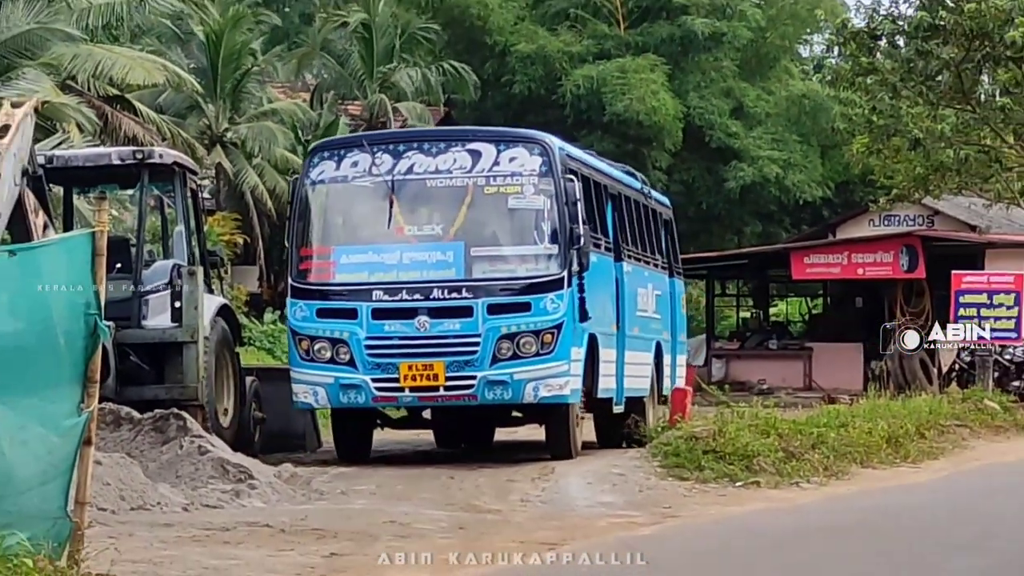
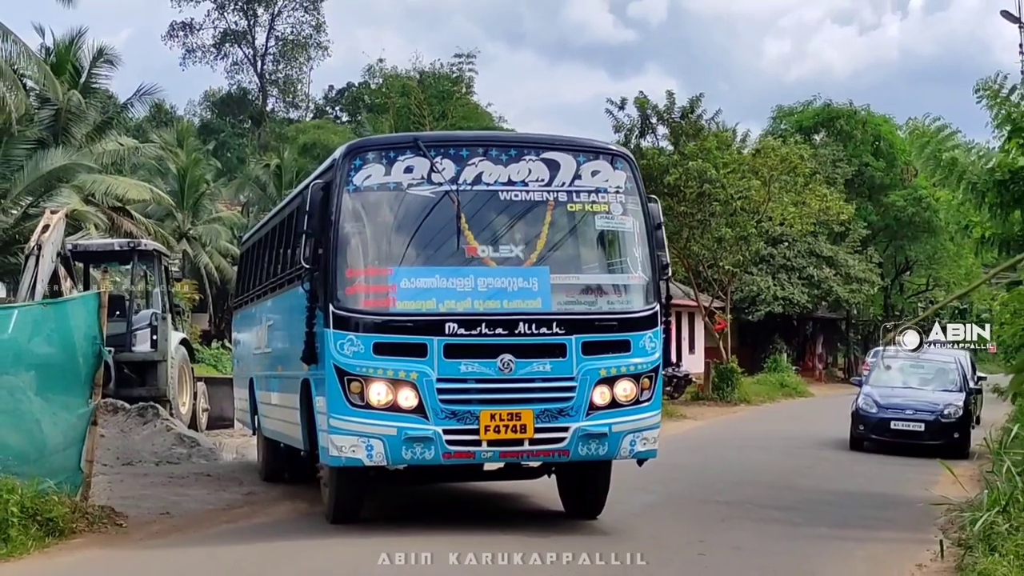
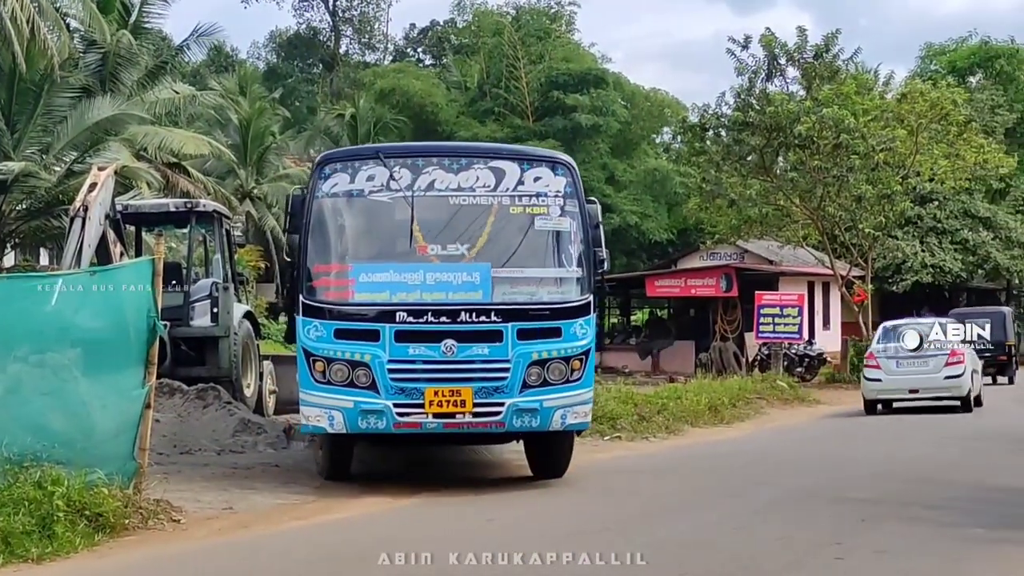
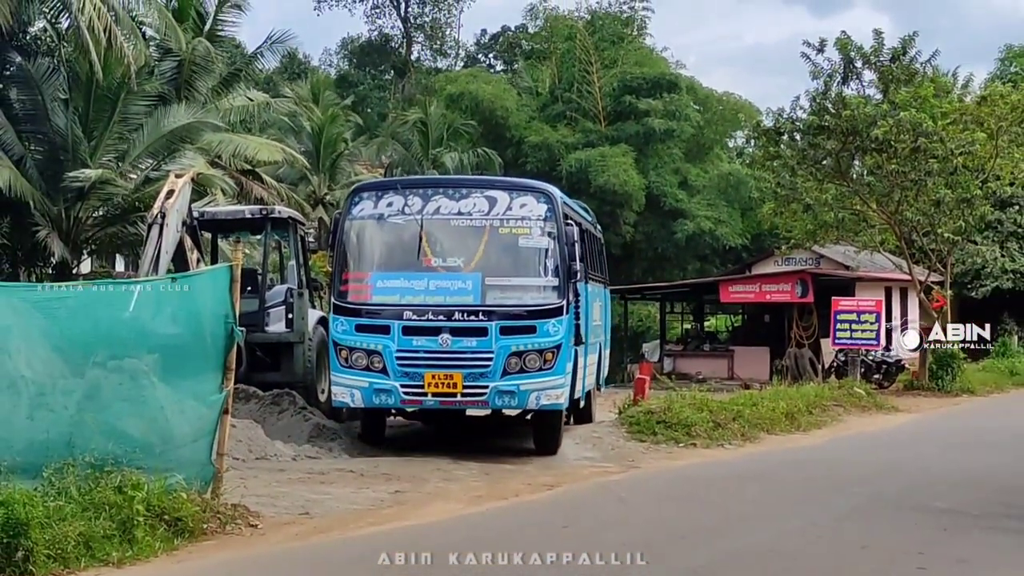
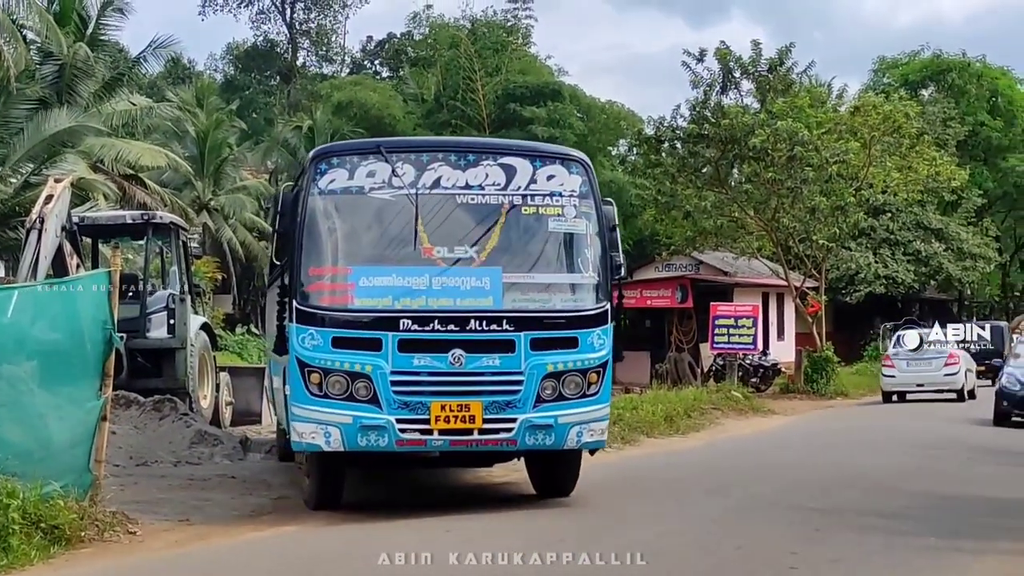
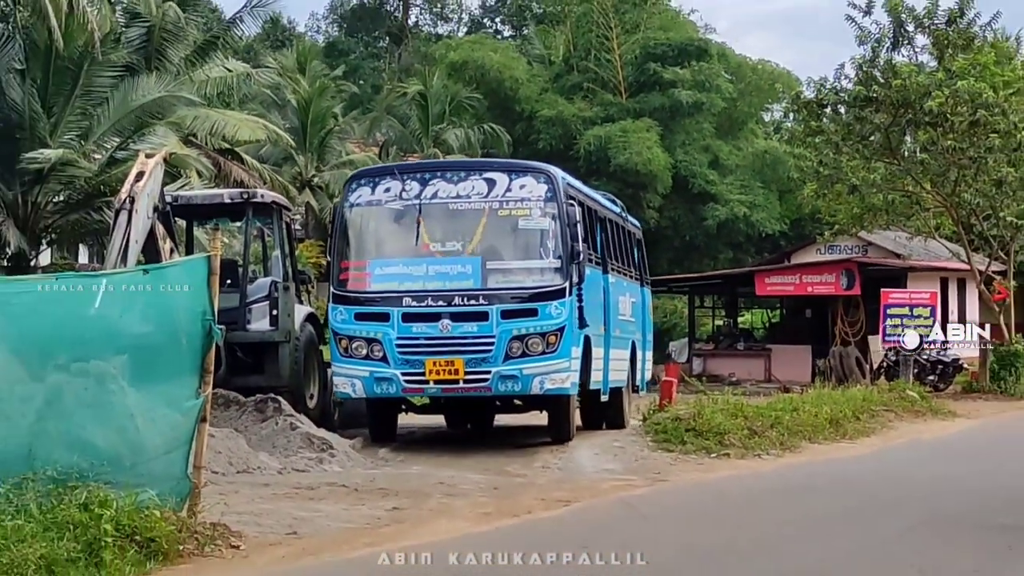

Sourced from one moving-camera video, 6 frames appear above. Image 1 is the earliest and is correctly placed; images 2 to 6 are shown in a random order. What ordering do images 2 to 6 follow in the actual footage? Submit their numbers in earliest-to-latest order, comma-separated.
6, 4, 3, 5, 2
